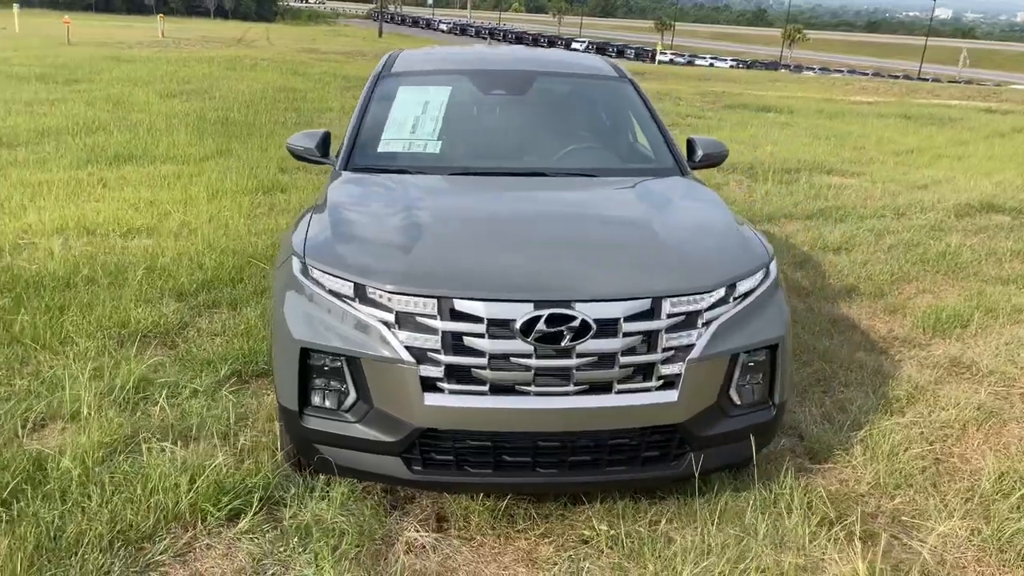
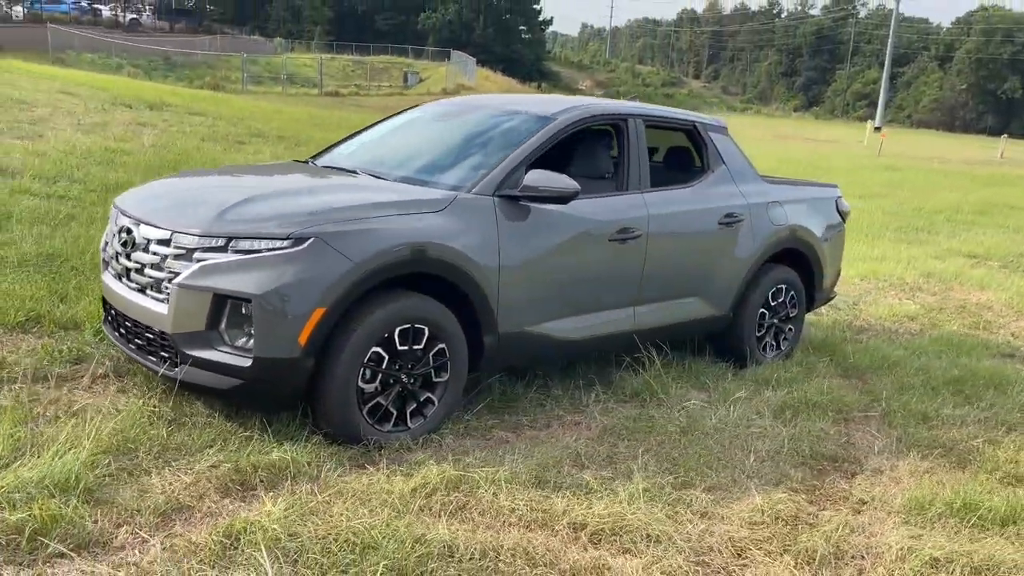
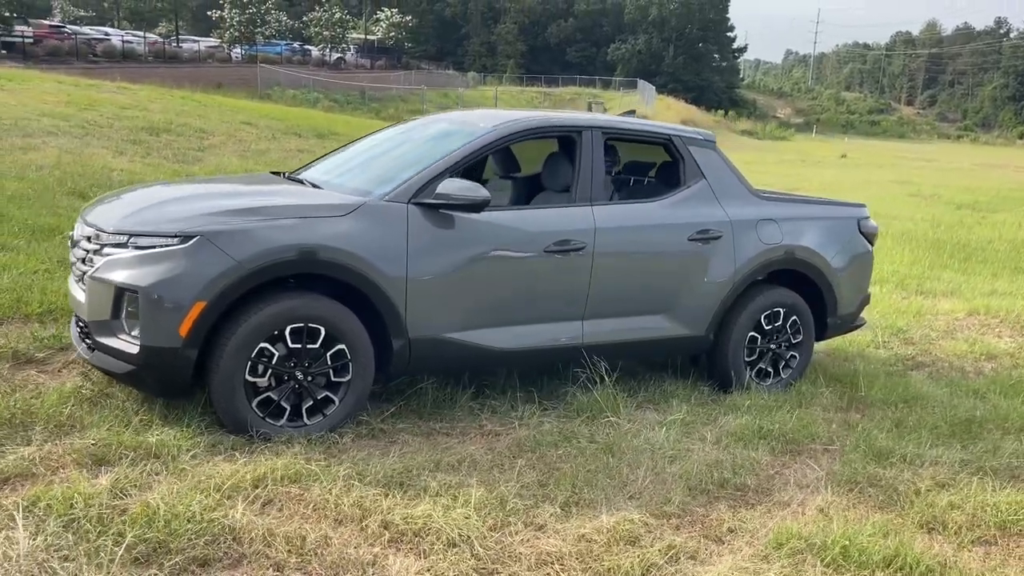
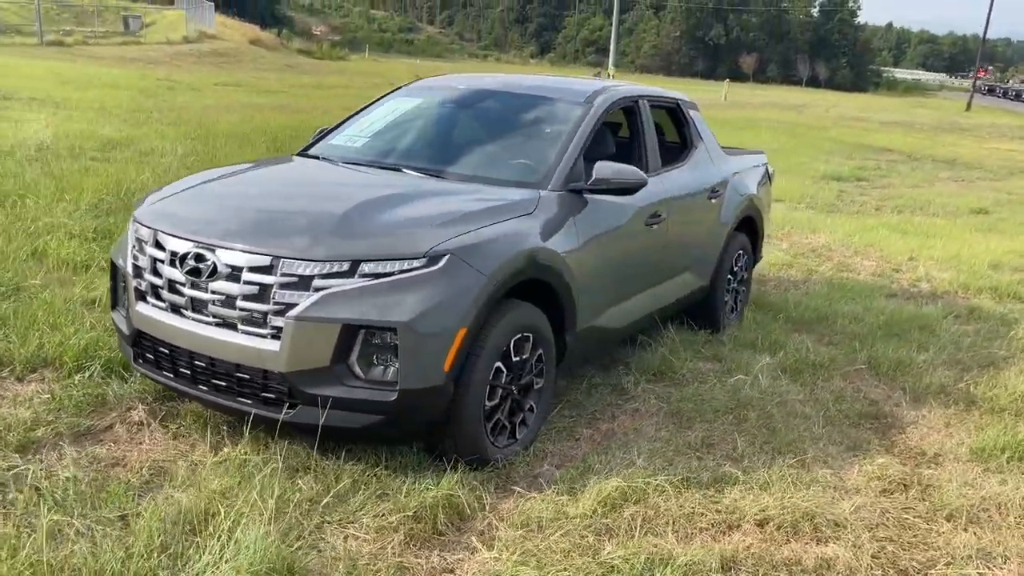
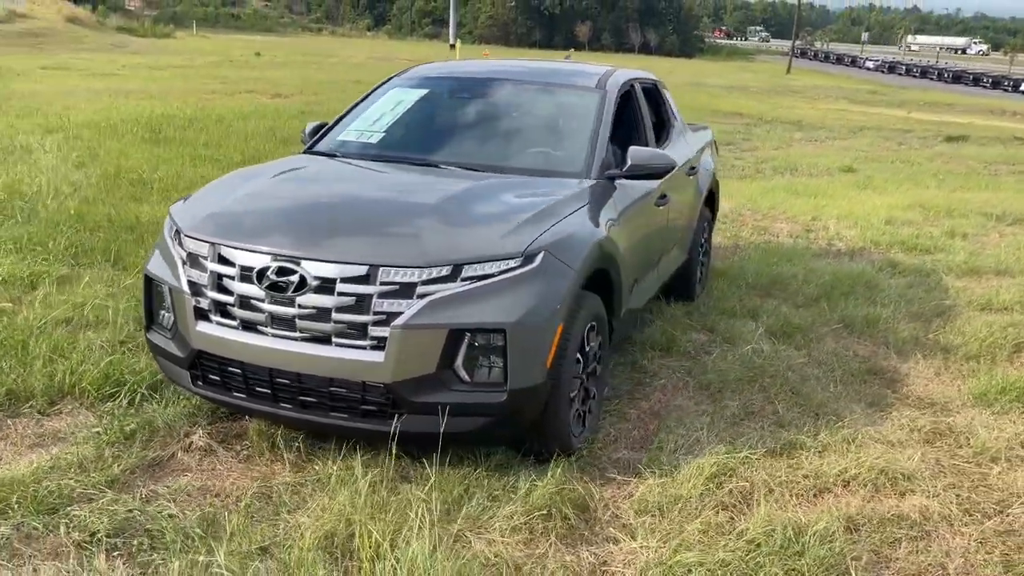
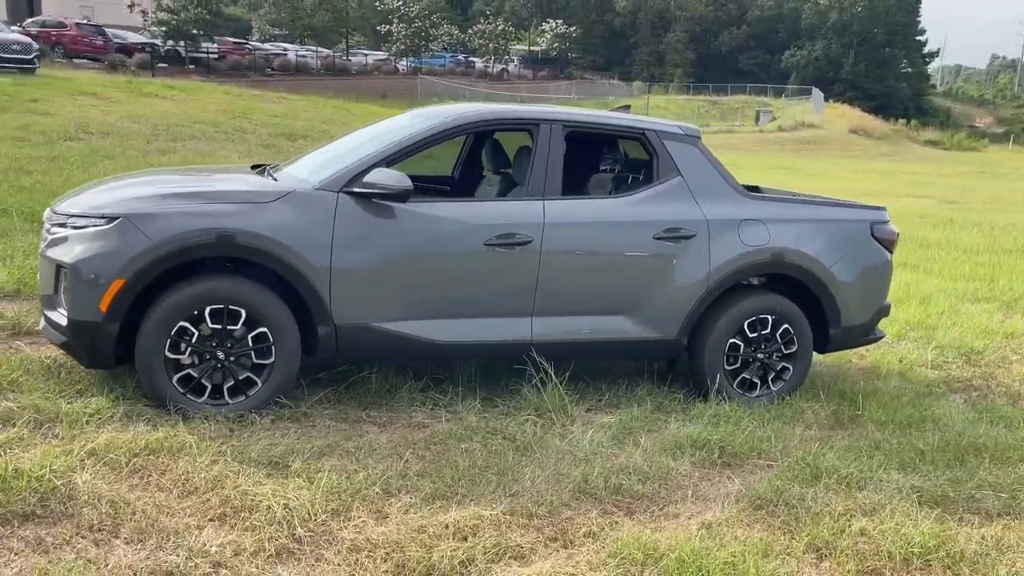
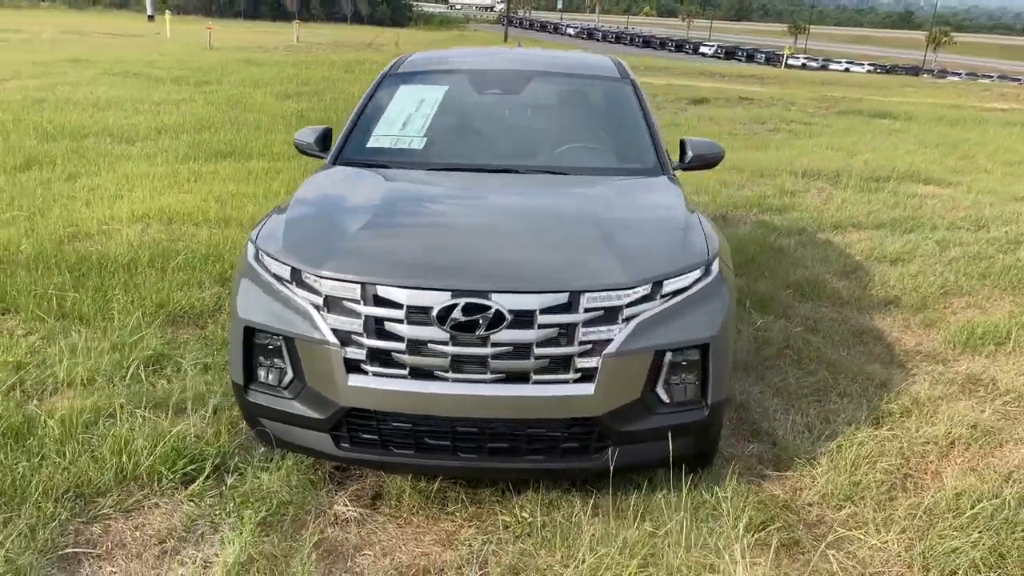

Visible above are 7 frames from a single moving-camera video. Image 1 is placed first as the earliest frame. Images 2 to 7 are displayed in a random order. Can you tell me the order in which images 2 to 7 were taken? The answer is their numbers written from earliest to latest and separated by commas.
7, 5, 4, 2, 3, 6
